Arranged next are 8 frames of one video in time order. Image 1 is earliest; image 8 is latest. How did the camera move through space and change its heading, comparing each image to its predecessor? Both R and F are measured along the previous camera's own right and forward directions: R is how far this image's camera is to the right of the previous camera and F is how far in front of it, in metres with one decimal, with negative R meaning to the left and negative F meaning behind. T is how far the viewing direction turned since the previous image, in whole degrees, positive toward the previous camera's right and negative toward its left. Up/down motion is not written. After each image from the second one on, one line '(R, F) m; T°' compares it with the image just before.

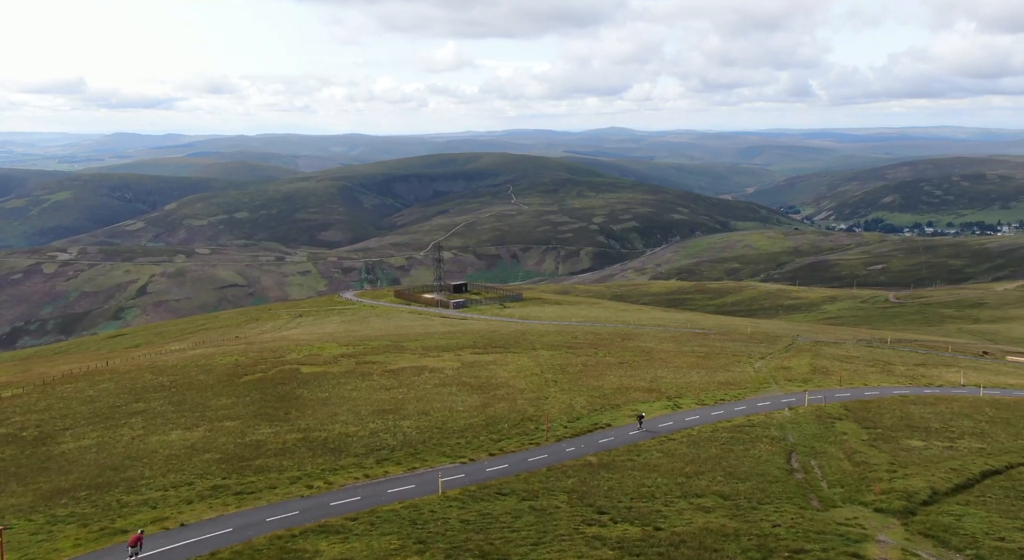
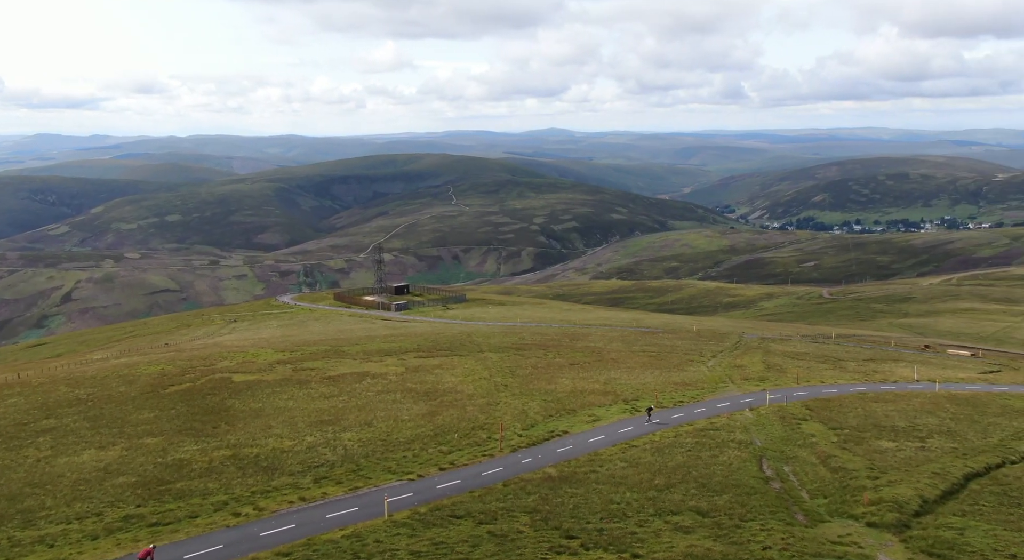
(-0.2, +1.4) m; +4°
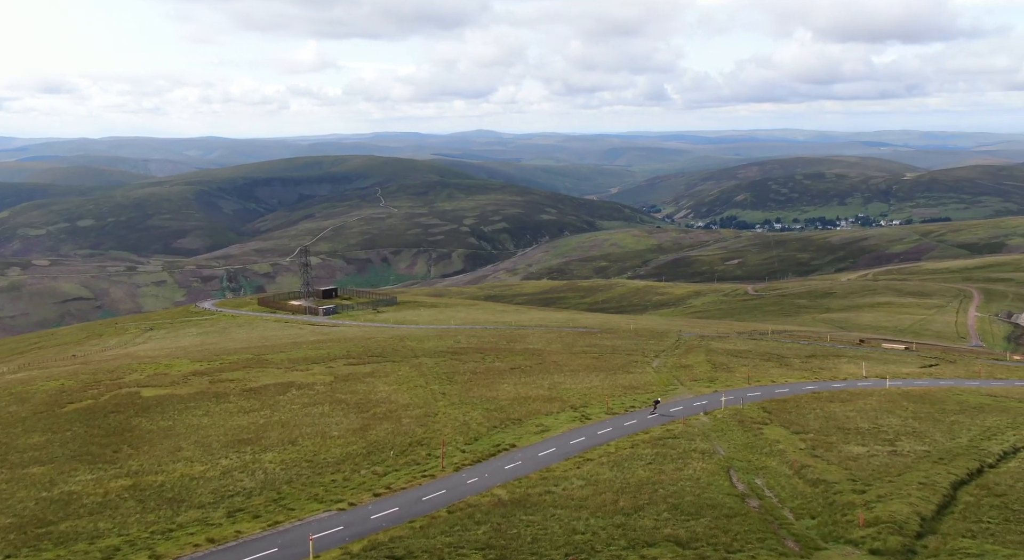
(-0.2, +1.8) m; +5°
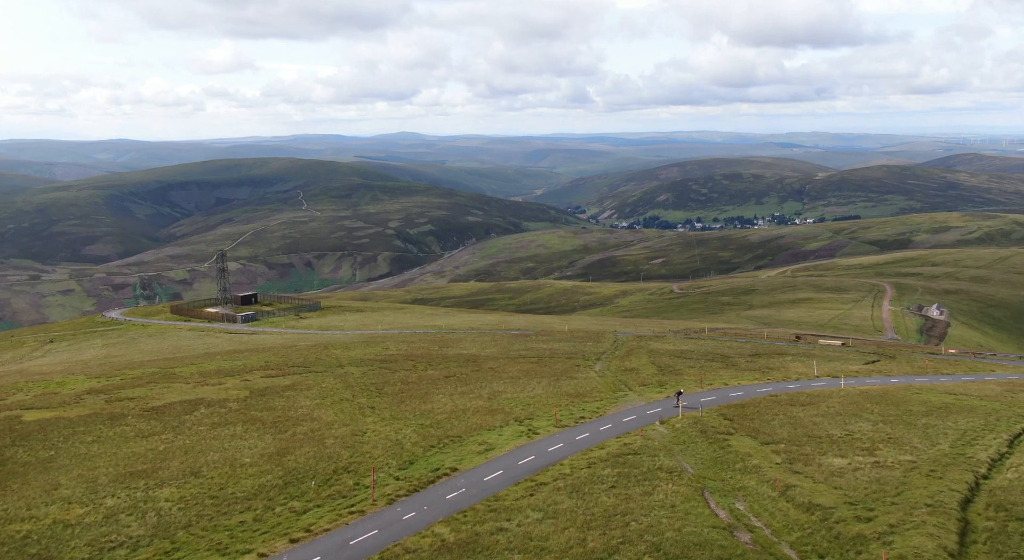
(-0.2, +2.2) m; +5°
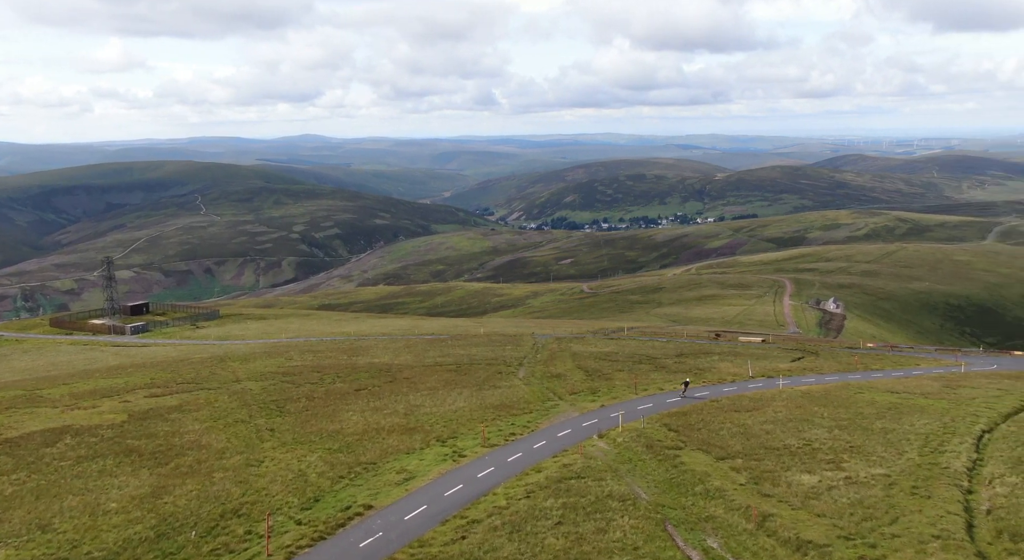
(-0.2, +2.3) m; +6°
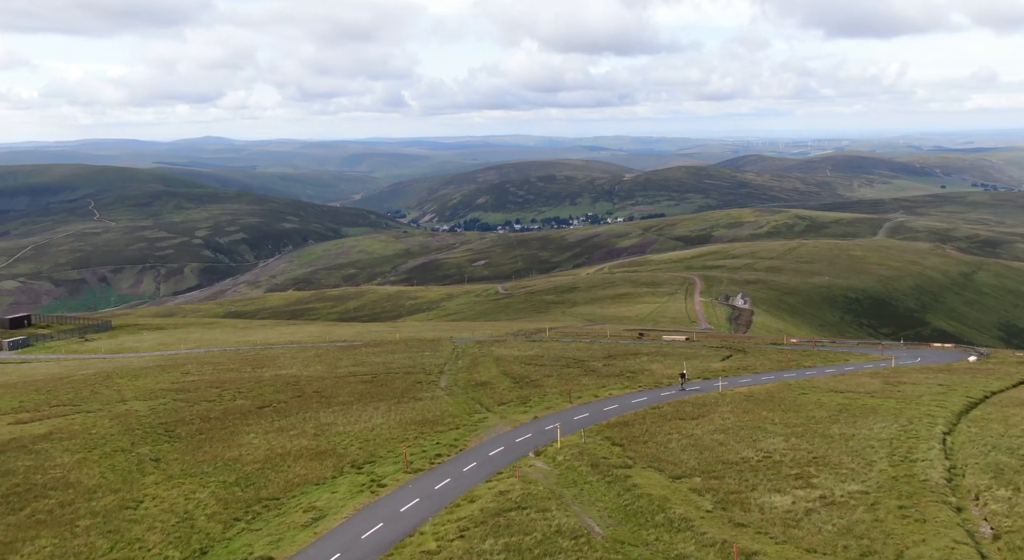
(-0.2, +2.0) m; +6°
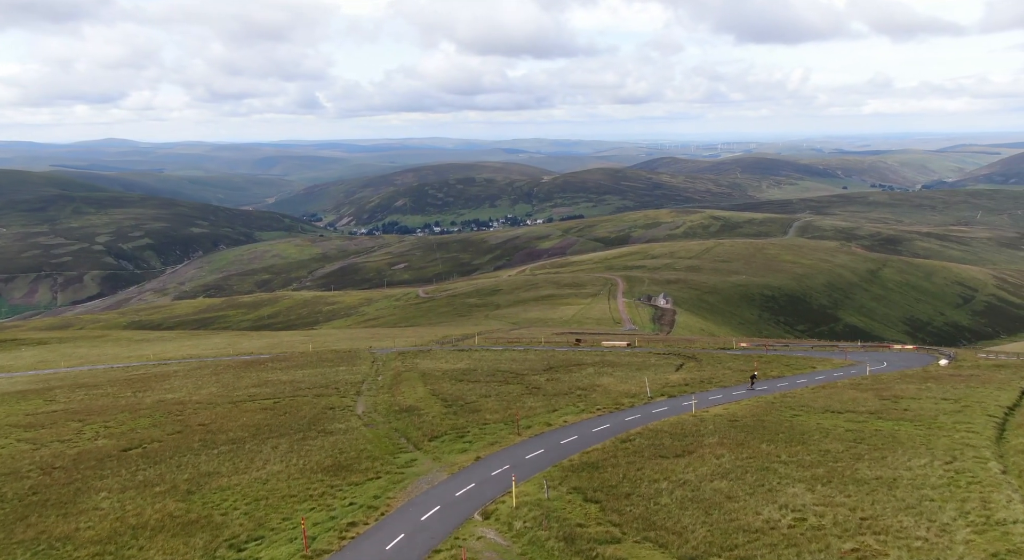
(-0.2, +4.0) m; +6°
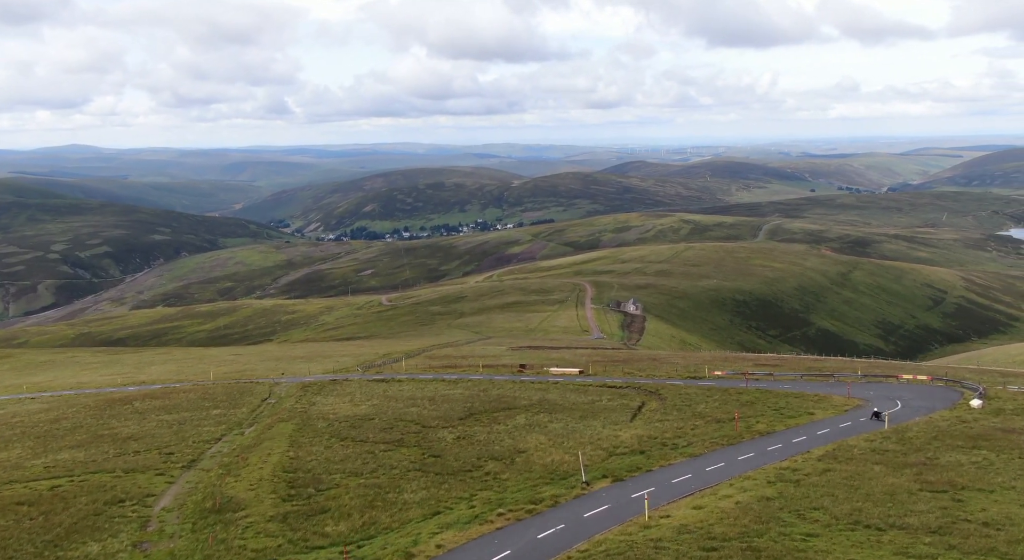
(+1.8, +6.6) m; +2°
